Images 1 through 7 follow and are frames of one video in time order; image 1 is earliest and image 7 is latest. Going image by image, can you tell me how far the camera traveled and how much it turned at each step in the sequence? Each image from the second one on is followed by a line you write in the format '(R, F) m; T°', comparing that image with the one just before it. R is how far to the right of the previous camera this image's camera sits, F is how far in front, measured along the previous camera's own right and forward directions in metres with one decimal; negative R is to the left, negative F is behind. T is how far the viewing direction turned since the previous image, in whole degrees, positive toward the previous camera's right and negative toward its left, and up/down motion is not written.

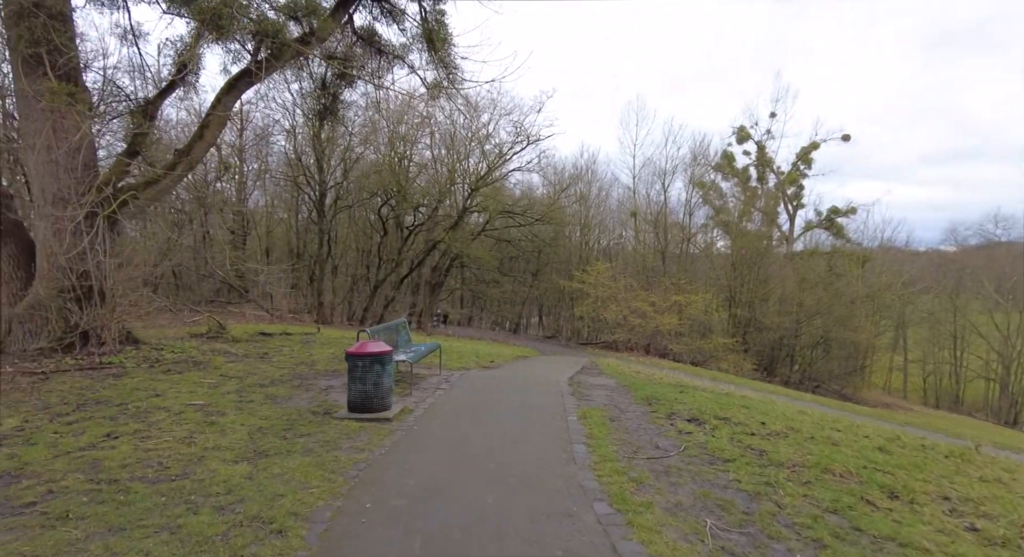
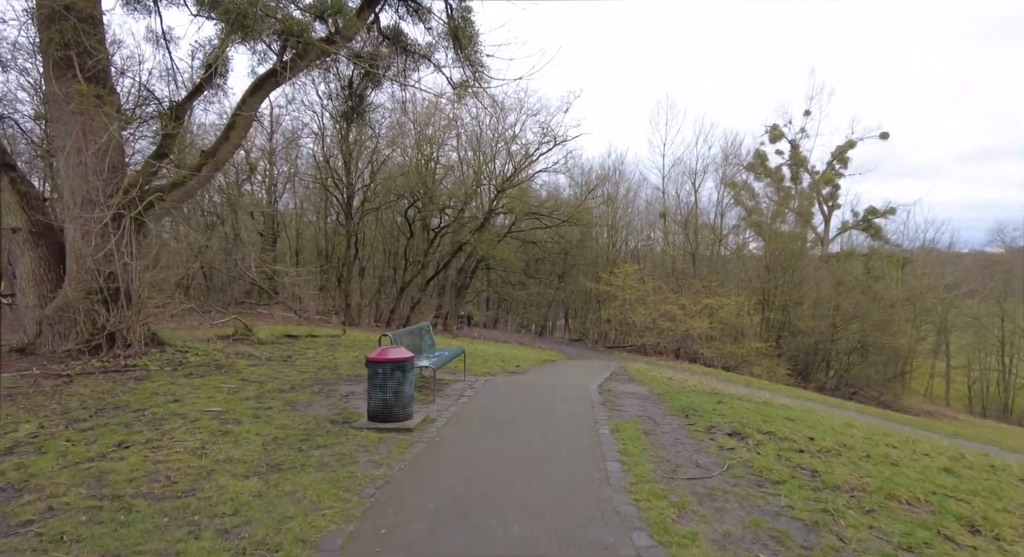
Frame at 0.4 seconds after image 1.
(0.0, +0.2) m; -3°
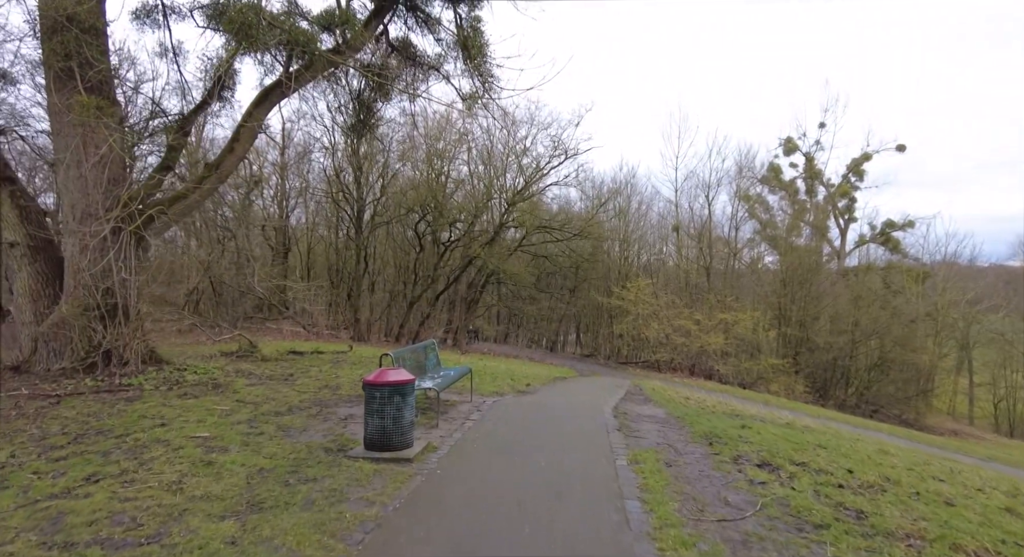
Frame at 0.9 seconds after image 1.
(0.0, +0.3) m; -1°
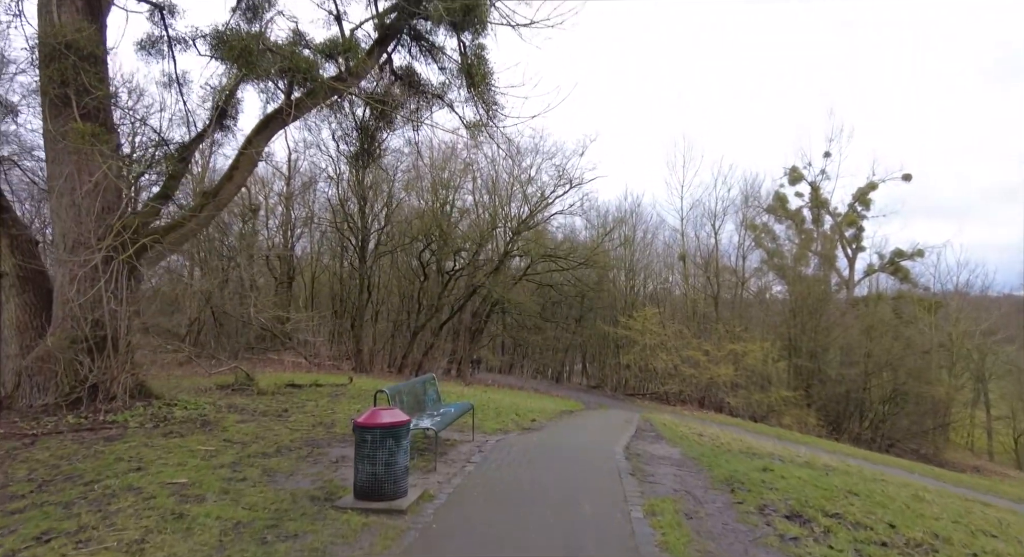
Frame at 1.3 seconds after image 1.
(0.0, +0.3) m; -1°
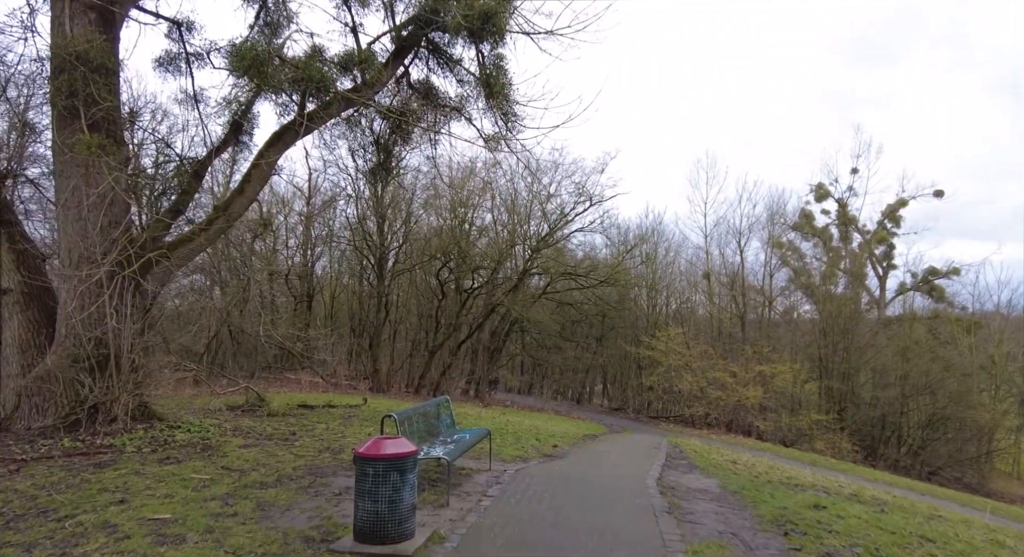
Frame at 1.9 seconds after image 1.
(0.0, +0.4) m; -2°
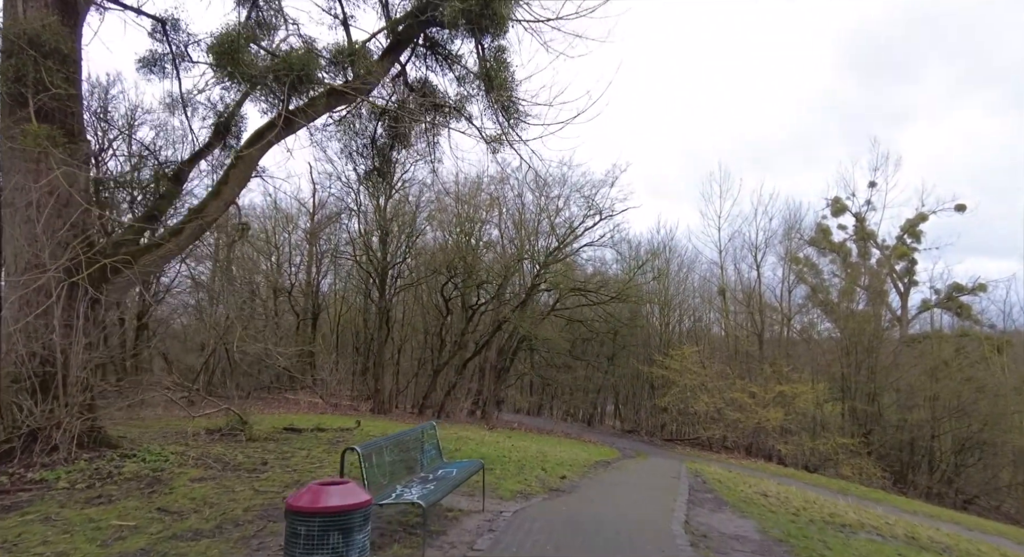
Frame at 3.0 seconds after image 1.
(+0.1, +0.8) m; -1°
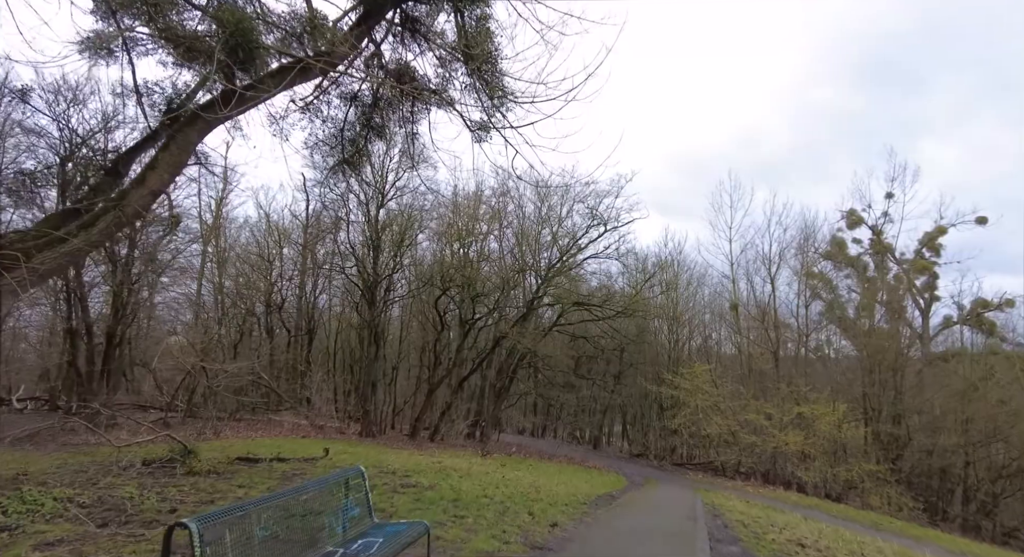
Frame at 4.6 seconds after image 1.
(+0.3, +1.2) m; -1°
